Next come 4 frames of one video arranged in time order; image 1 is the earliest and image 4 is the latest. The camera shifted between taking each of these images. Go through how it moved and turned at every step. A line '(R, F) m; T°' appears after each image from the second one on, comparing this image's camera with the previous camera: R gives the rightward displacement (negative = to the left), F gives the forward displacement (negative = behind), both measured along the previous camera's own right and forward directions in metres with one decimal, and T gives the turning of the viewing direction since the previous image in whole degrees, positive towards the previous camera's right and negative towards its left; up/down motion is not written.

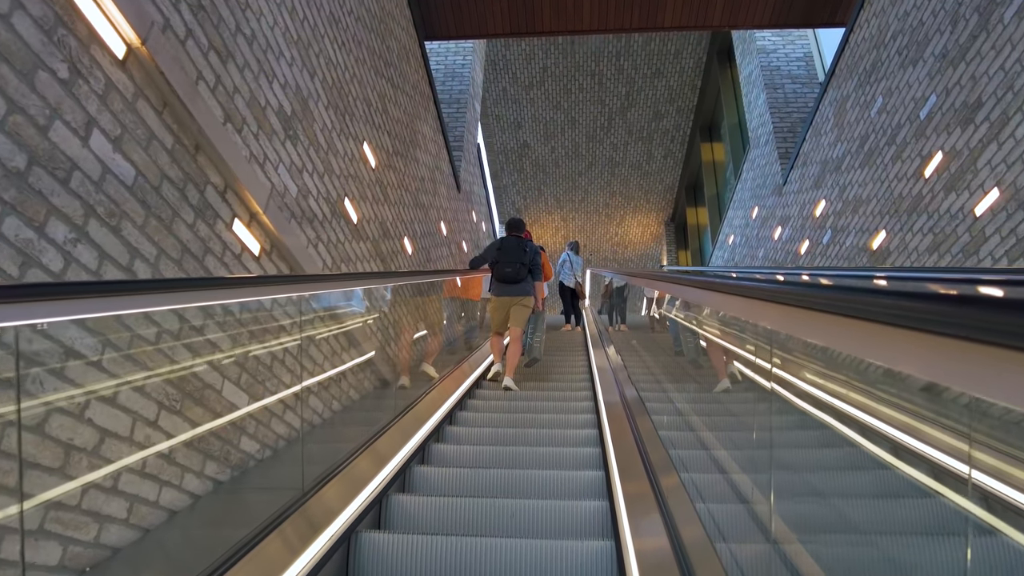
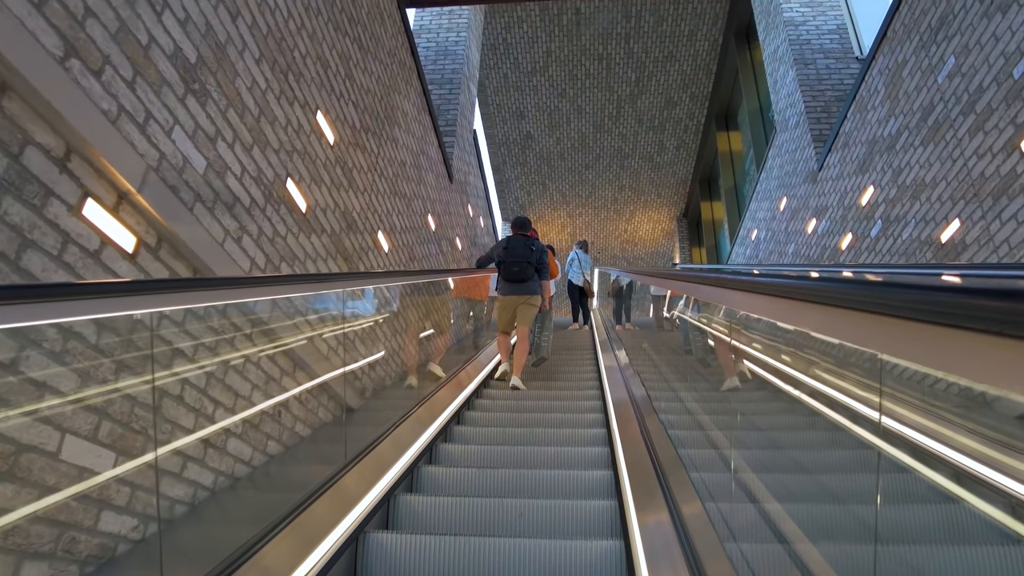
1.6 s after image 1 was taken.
(+0.1, +0.6) m; -1°
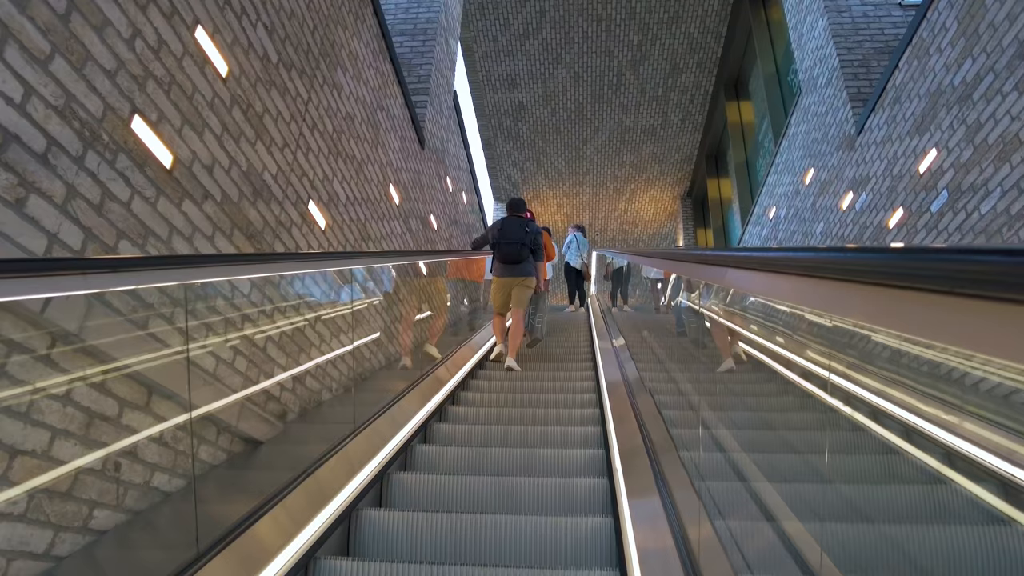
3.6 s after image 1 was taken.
(+0.1, +0.7) m; 0°
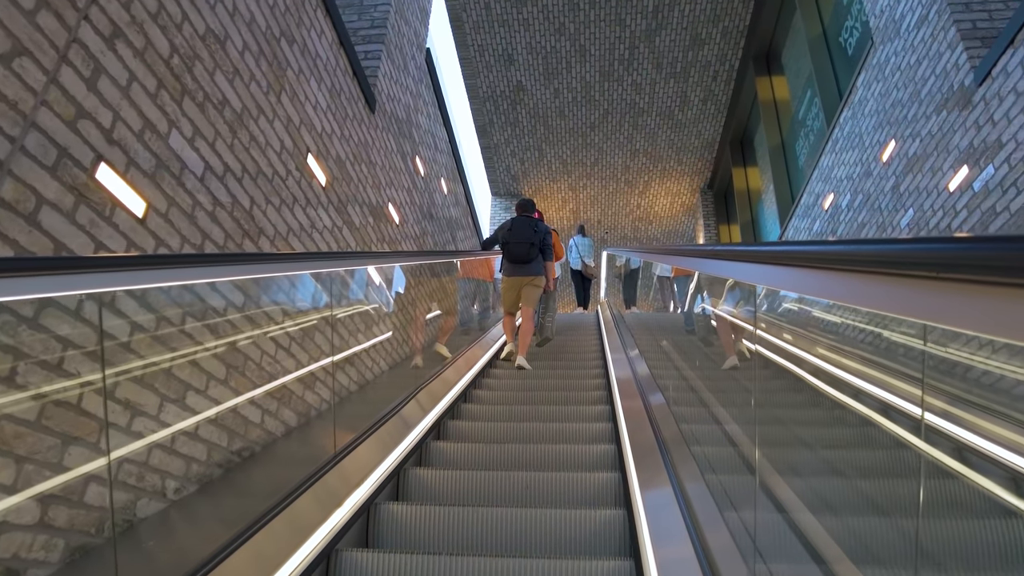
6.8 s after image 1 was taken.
(+0.1, +1.1) m; -1°
